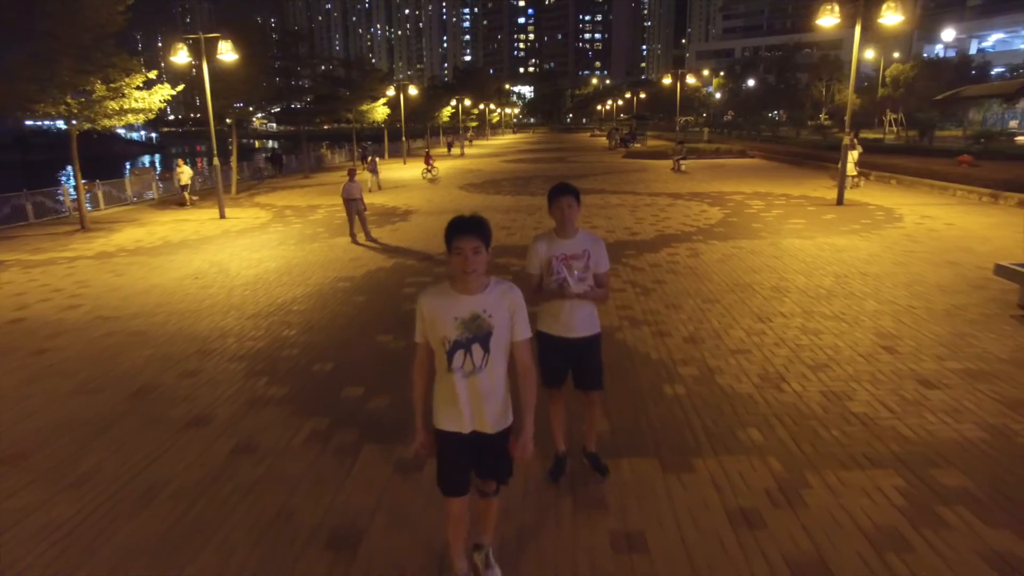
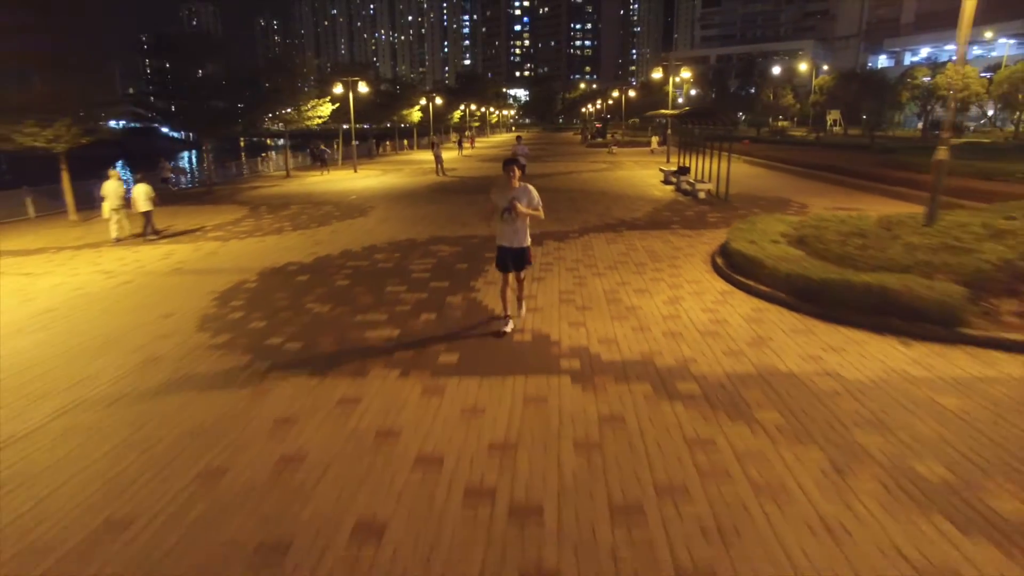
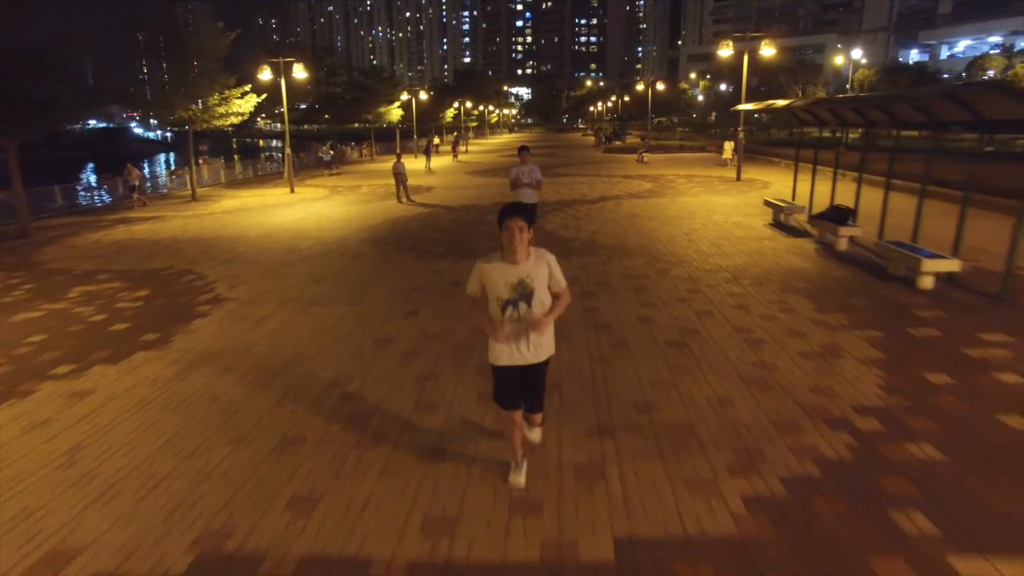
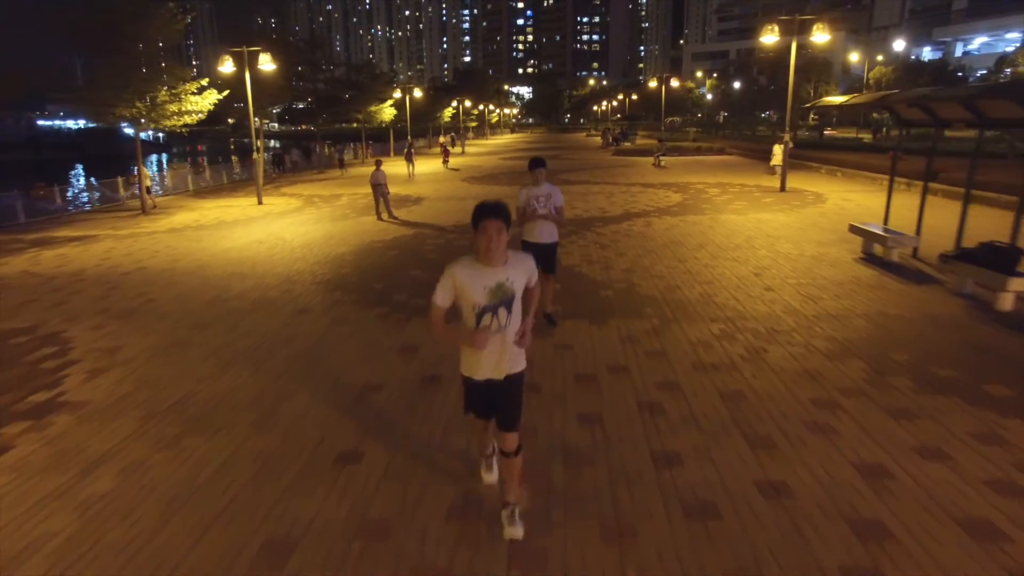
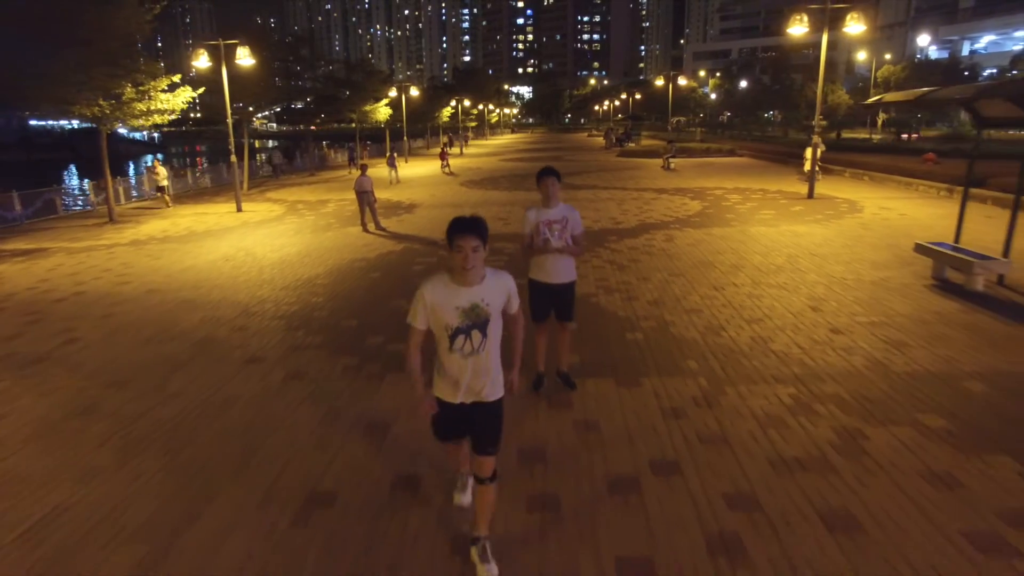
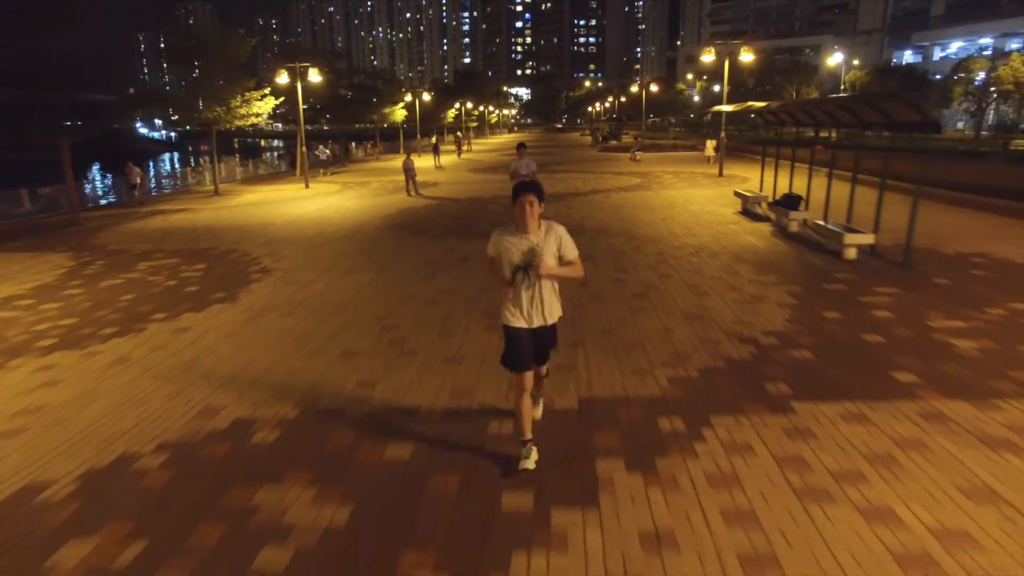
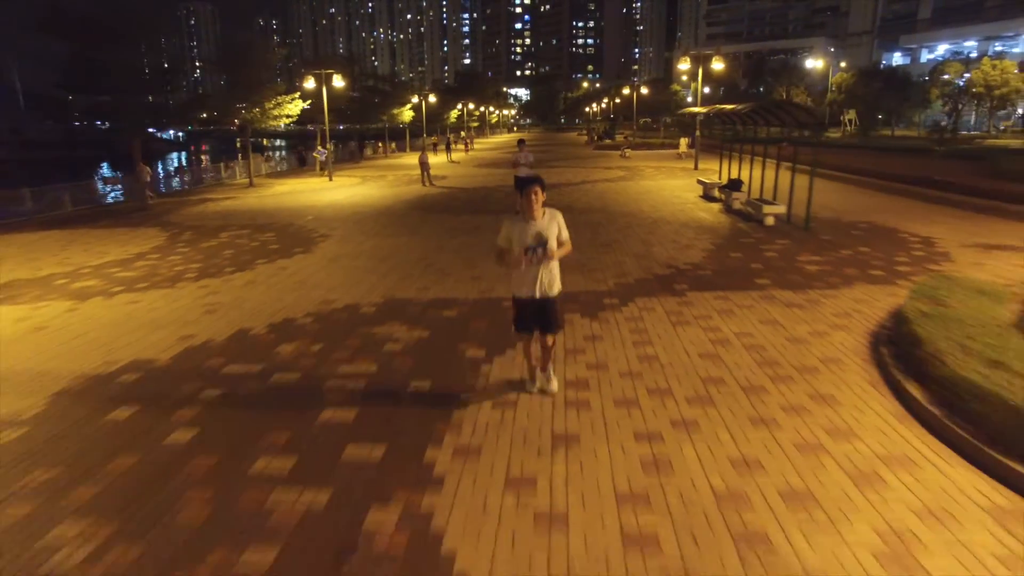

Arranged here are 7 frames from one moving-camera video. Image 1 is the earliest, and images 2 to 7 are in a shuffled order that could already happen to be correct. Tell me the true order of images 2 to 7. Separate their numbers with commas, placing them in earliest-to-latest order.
5, 4, 3, 6, 7, 2
